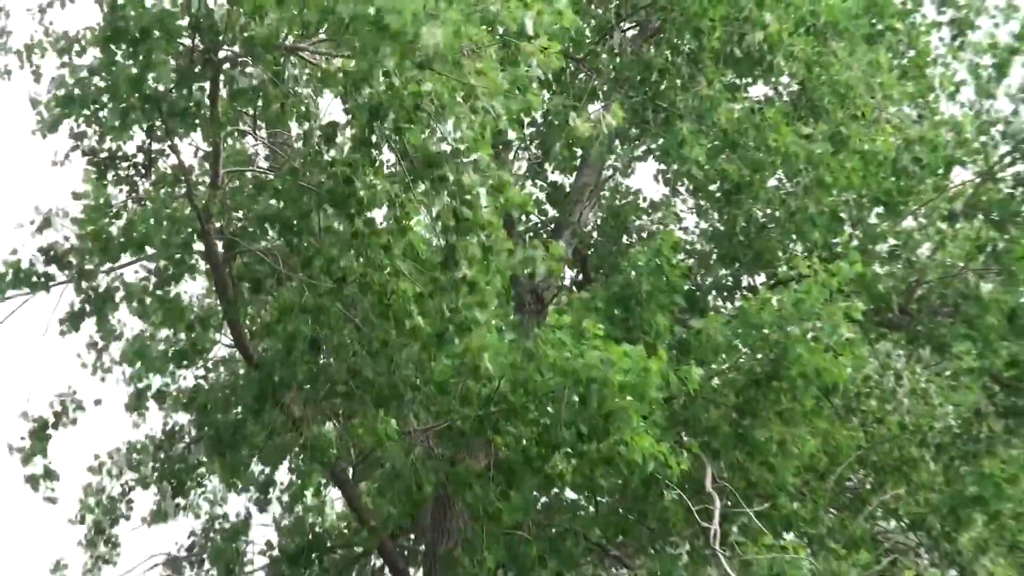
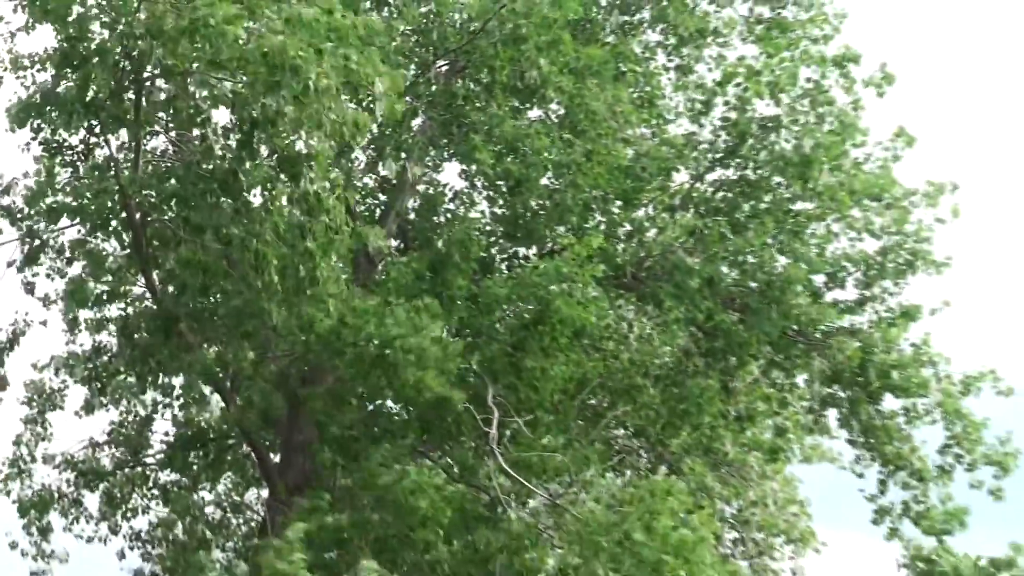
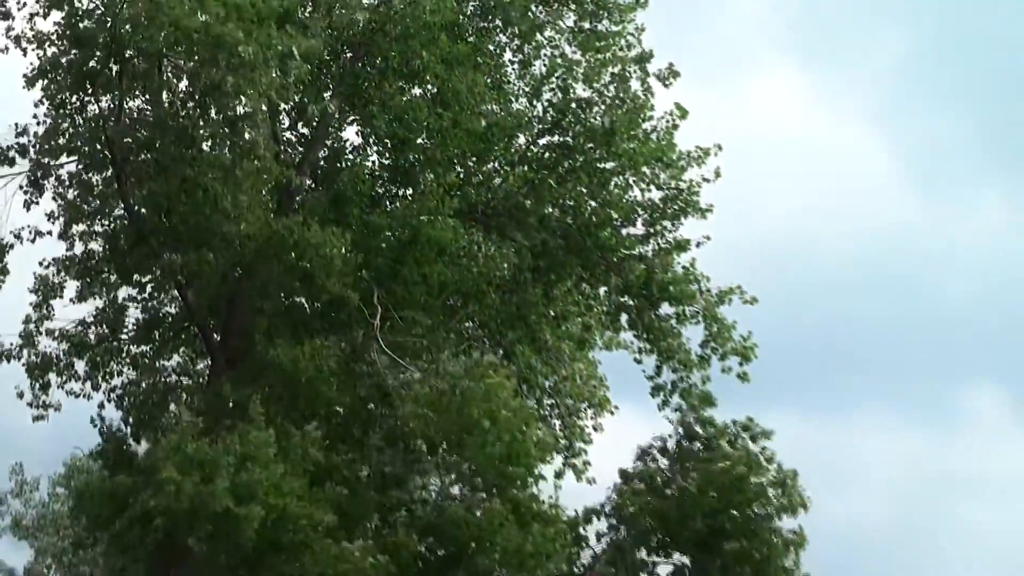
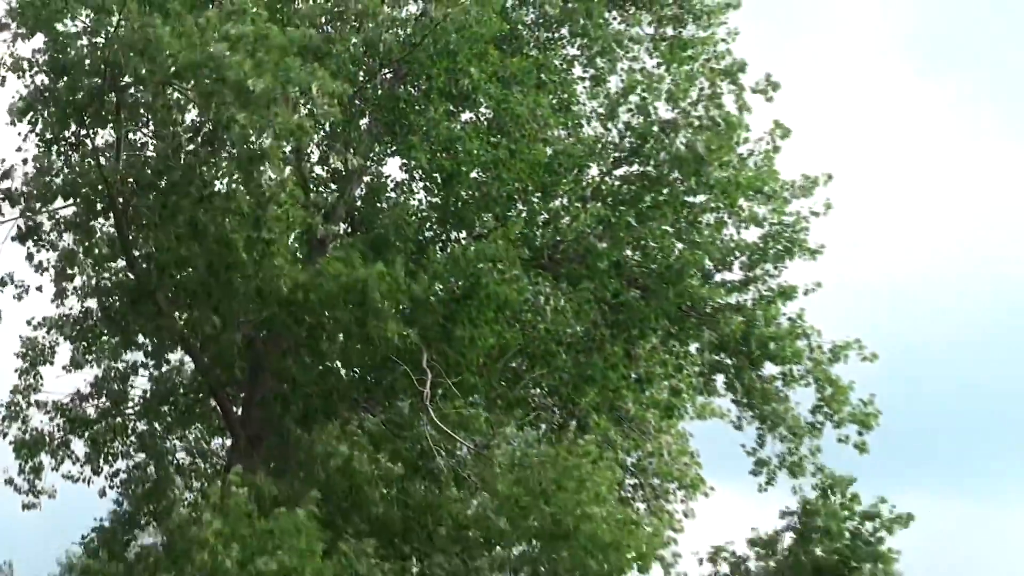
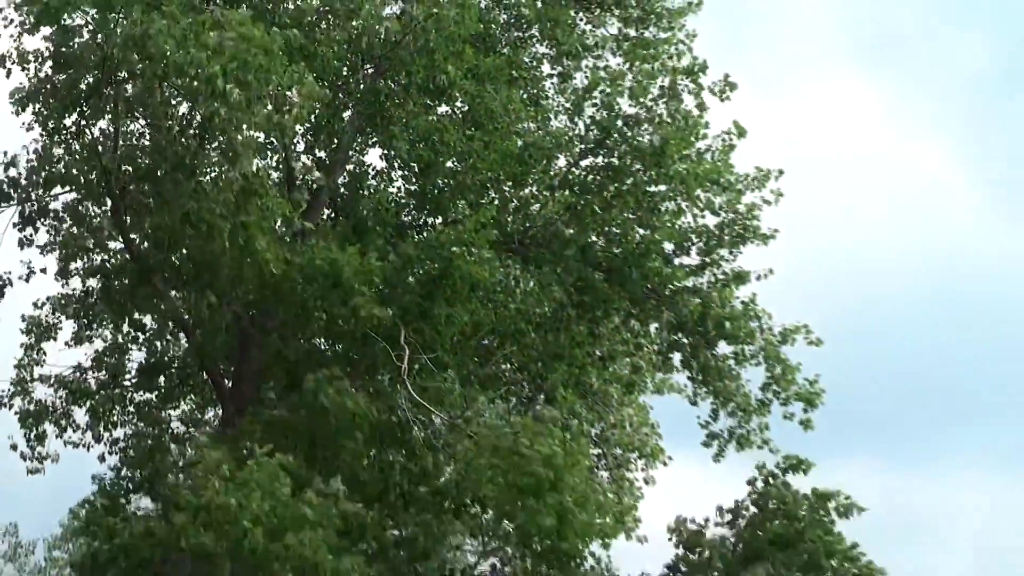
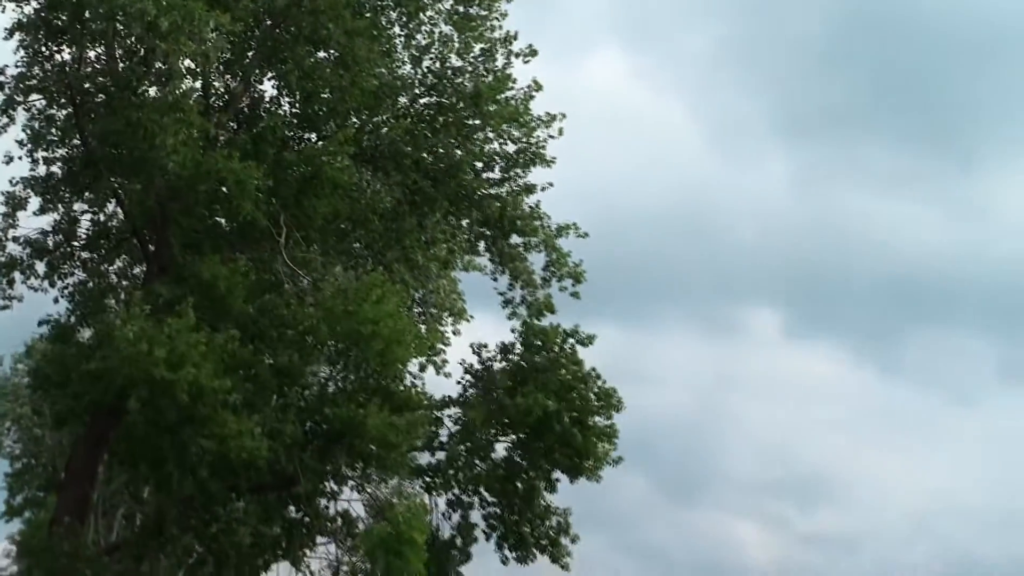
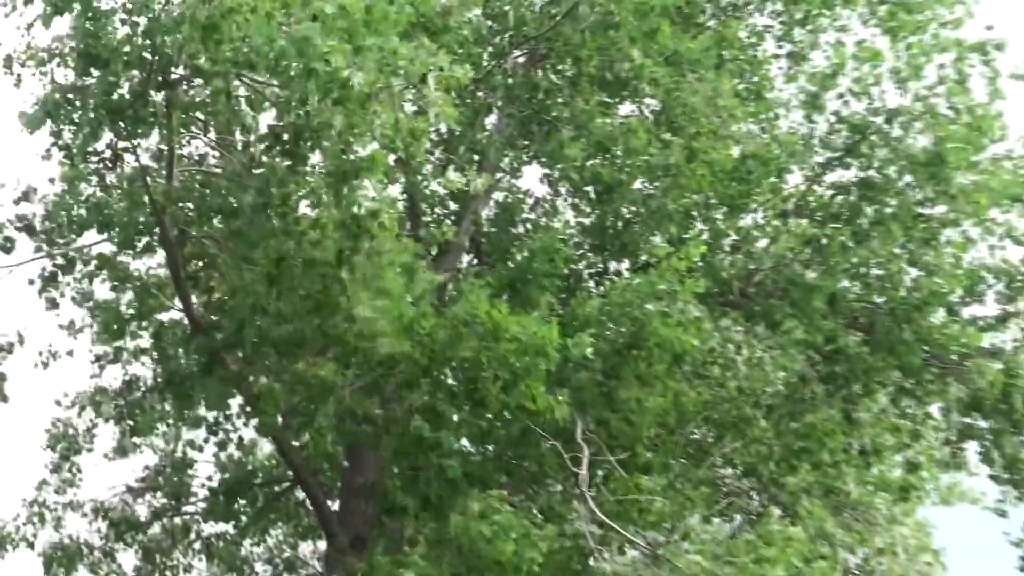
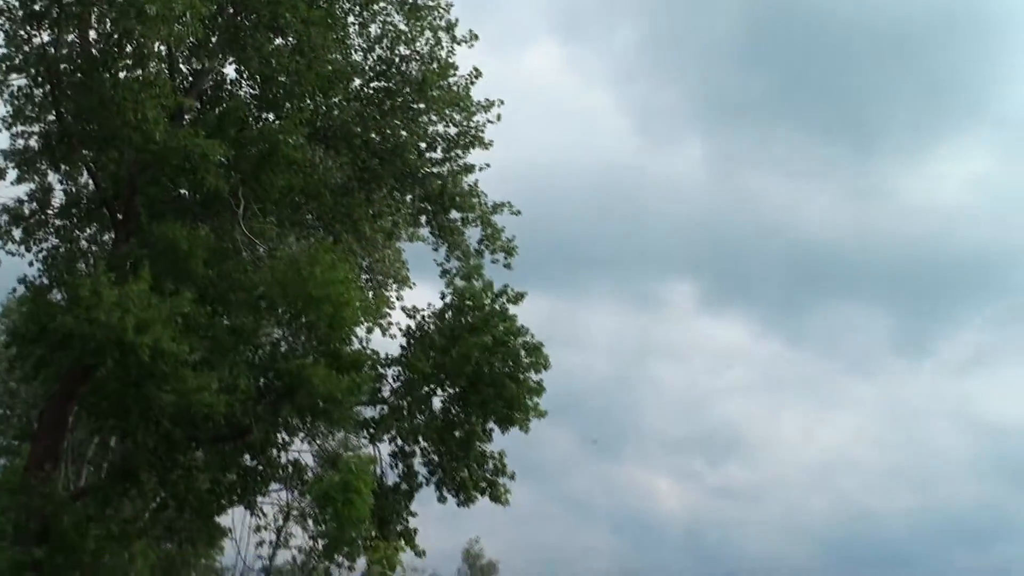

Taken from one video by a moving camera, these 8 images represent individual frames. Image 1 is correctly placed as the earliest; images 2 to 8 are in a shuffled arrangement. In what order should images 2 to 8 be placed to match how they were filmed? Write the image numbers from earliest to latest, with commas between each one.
7, 2, 4, 5, 3, 6, 8
